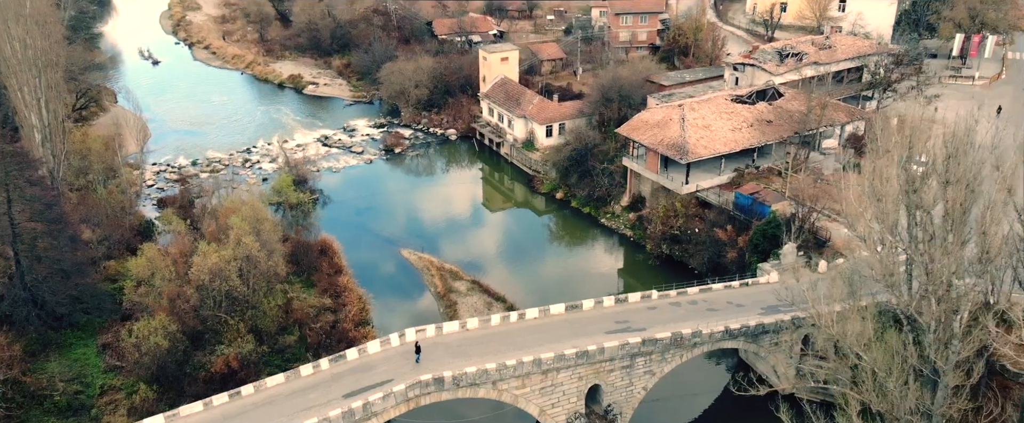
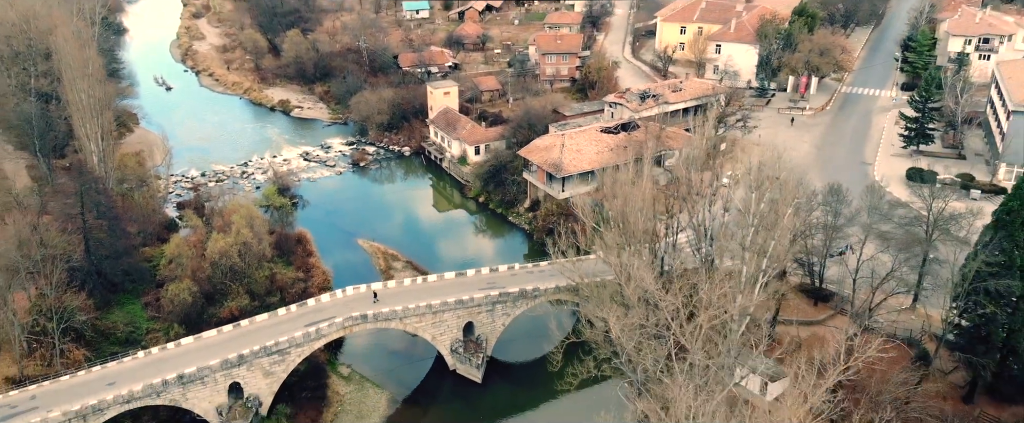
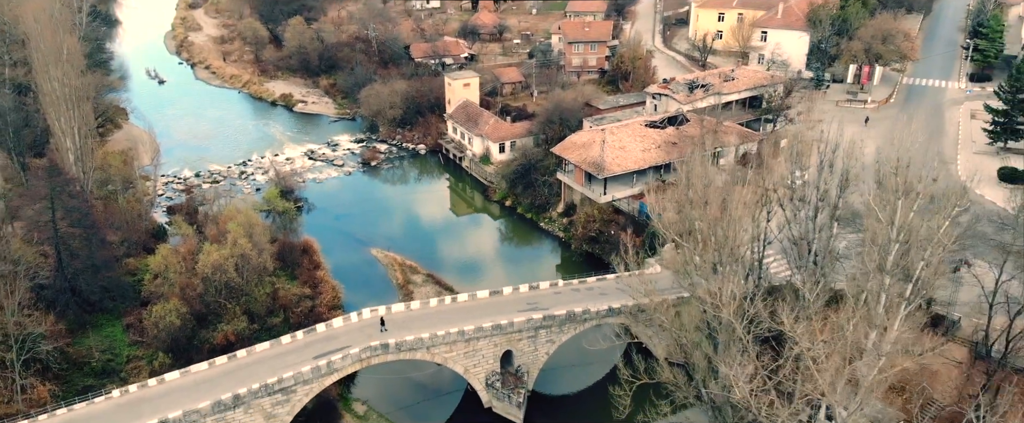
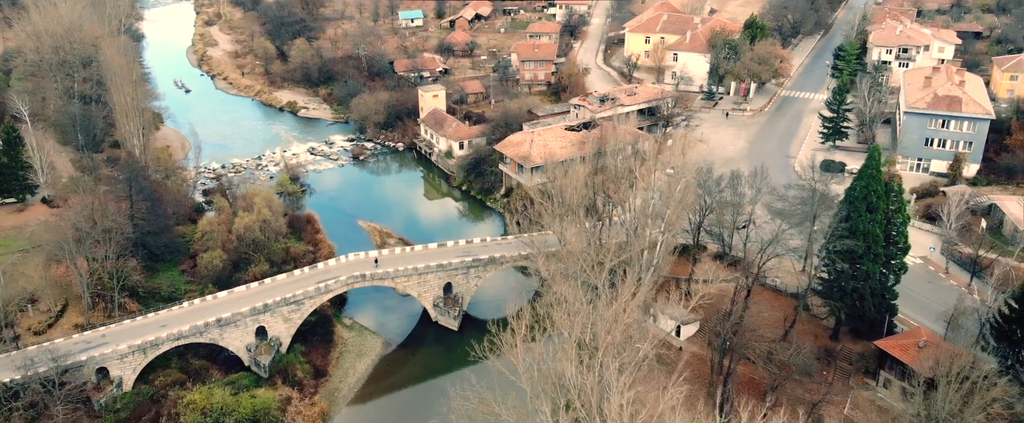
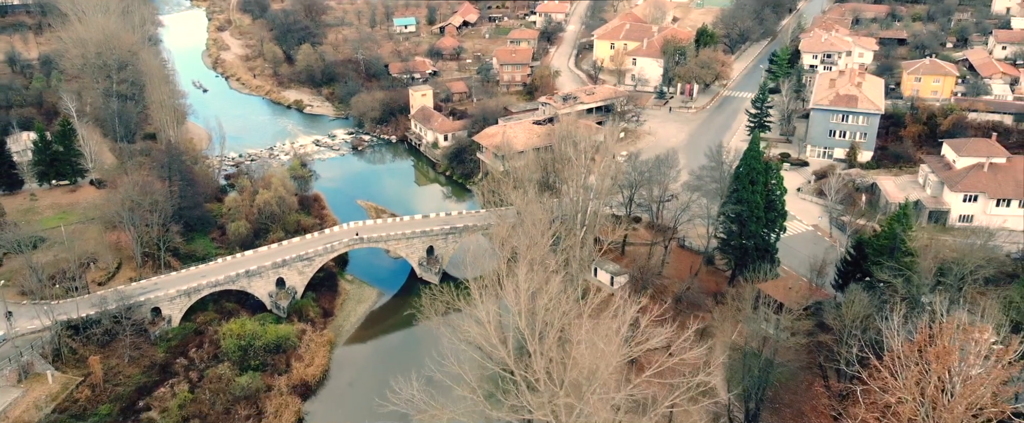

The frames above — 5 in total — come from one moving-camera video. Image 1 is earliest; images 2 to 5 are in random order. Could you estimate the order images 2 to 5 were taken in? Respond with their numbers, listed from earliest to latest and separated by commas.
3, 2, 4, 5
